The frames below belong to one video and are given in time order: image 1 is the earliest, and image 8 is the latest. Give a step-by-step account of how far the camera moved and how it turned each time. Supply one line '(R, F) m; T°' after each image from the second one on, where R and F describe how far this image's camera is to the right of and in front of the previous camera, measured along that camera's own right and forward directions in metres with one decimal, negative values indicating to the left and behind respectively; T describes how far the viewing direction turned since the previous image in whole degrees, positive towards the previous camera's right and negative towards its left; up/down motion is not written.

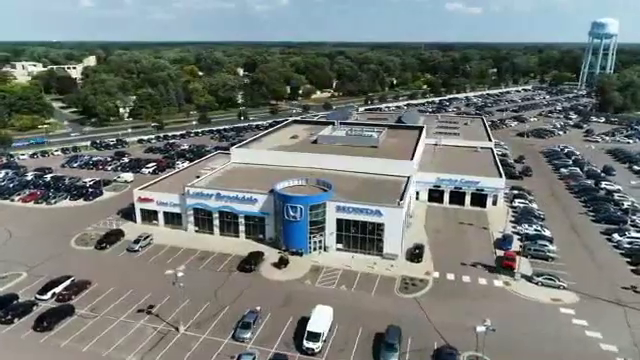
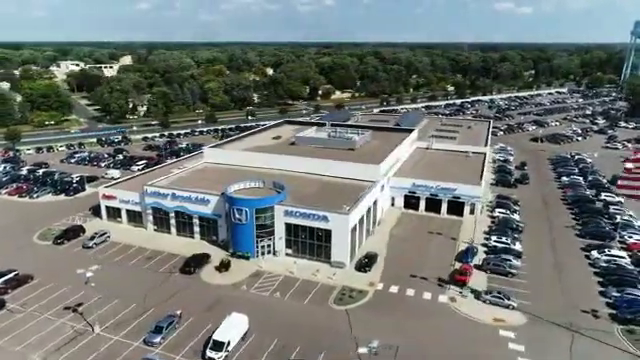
(+8.2, +1.7) m; -5°
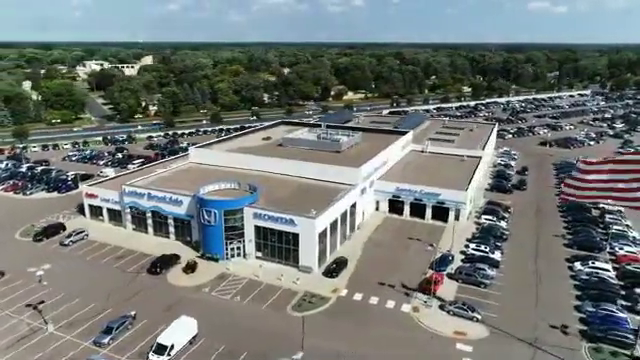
(+4.8, +0.9) m; -3°
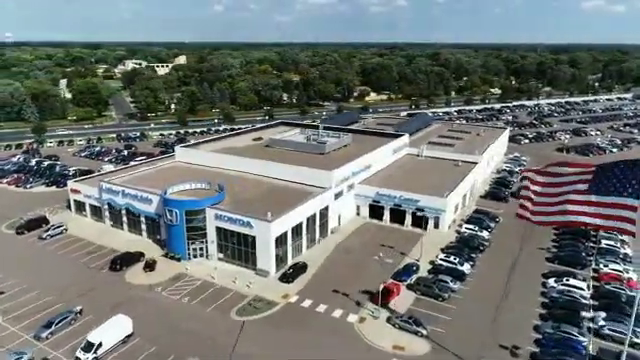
(+6.7, +1.1) m; -5°
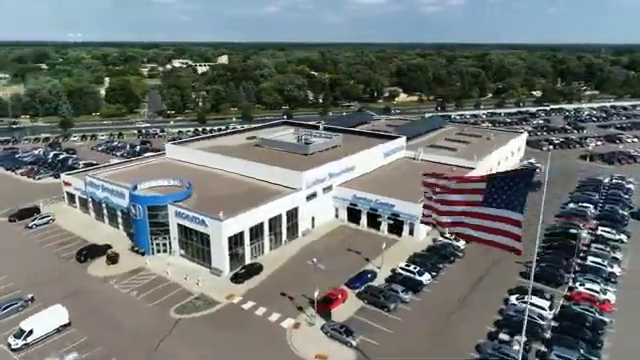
(+7.7, +1.2) m; -6°
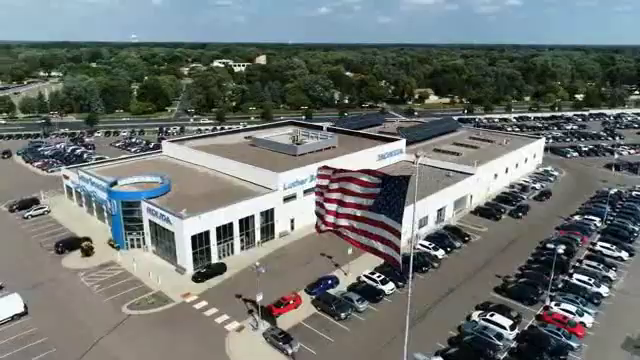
(+6.6, +1.2) m; -6°
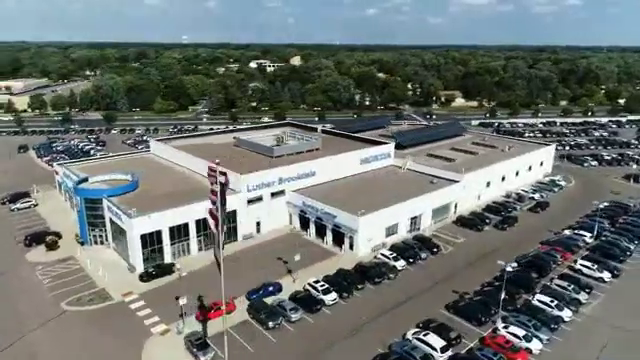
(+7.6, +1.5) m; -6°
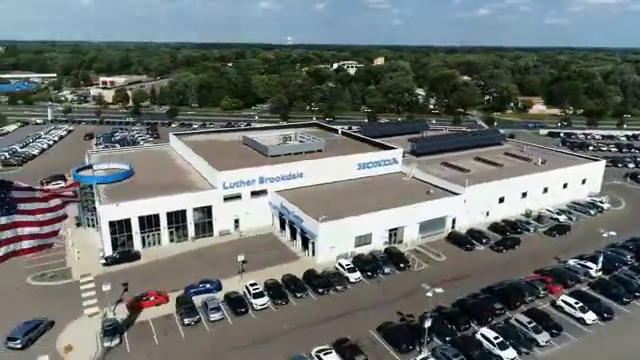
(+11.4, +2.4) m; -12°
